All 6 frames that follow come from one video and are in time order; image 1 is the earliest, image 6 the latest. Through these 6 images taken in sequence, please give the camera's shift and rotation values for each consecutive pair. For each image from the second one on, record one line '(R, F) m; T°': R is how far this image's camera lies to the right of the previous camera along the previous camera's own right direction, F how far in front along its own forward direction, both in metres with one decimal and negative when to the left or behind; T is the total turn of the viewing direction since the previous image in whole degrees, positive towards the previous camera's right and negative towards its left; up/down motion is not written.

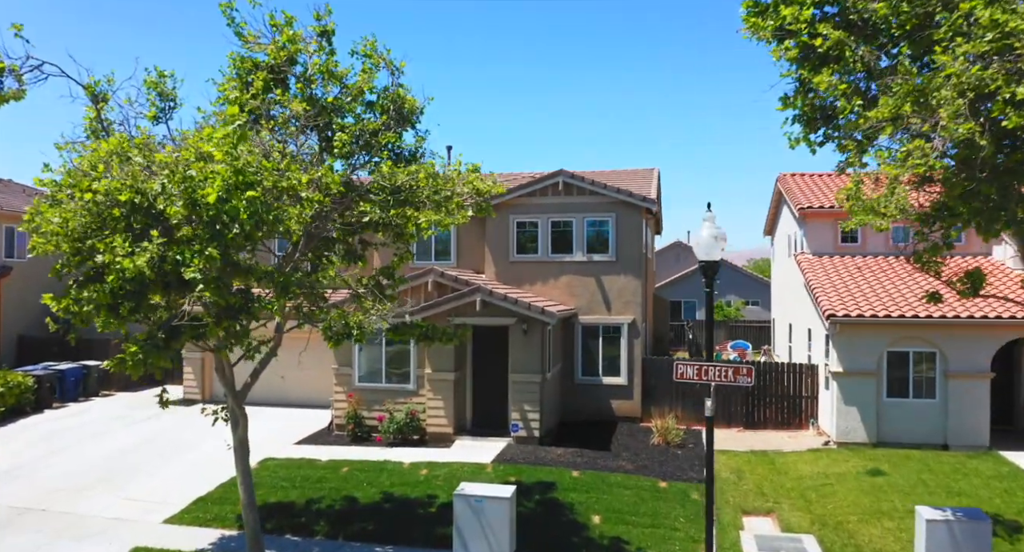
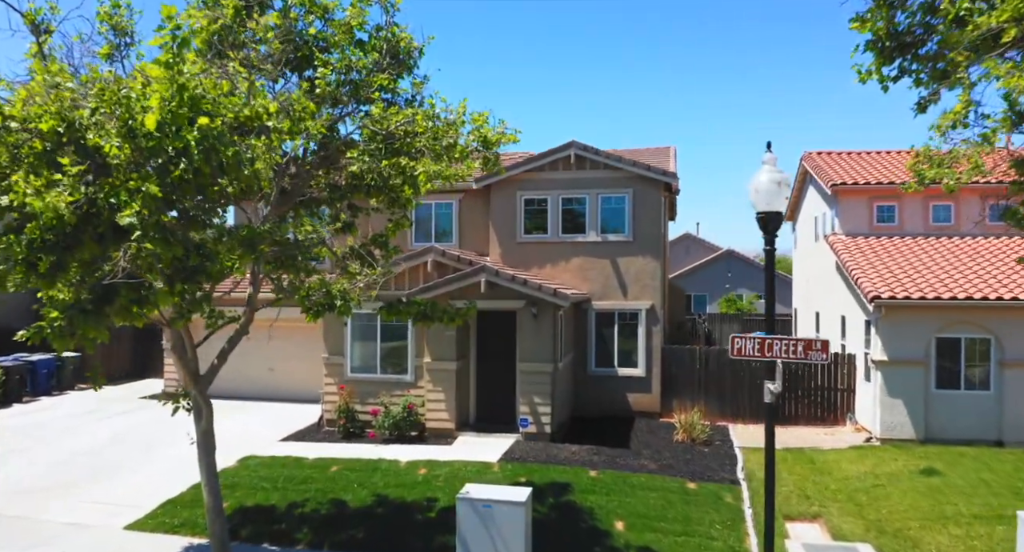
(-0.2, +1.5) m; 0°
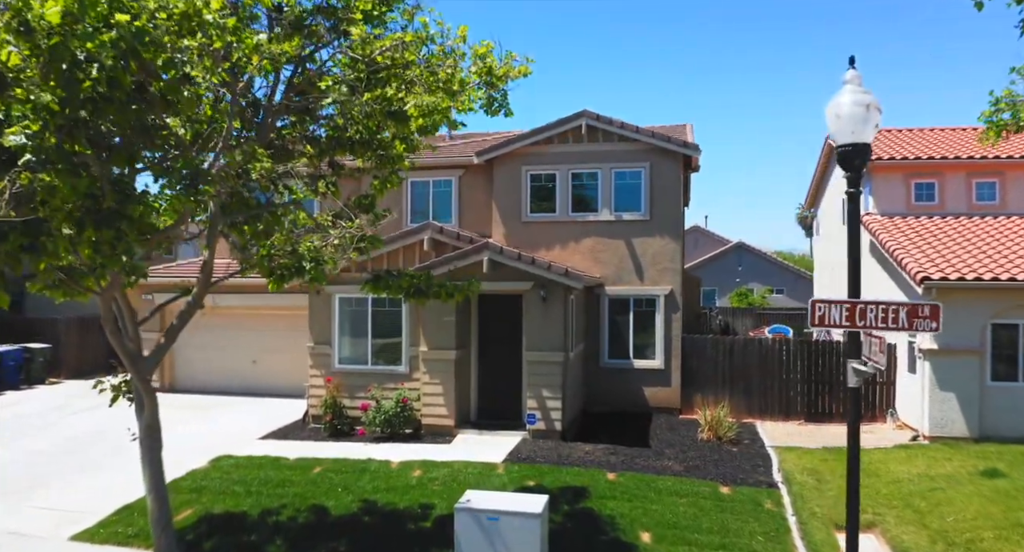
(-0.1, +1.5) m; 0°
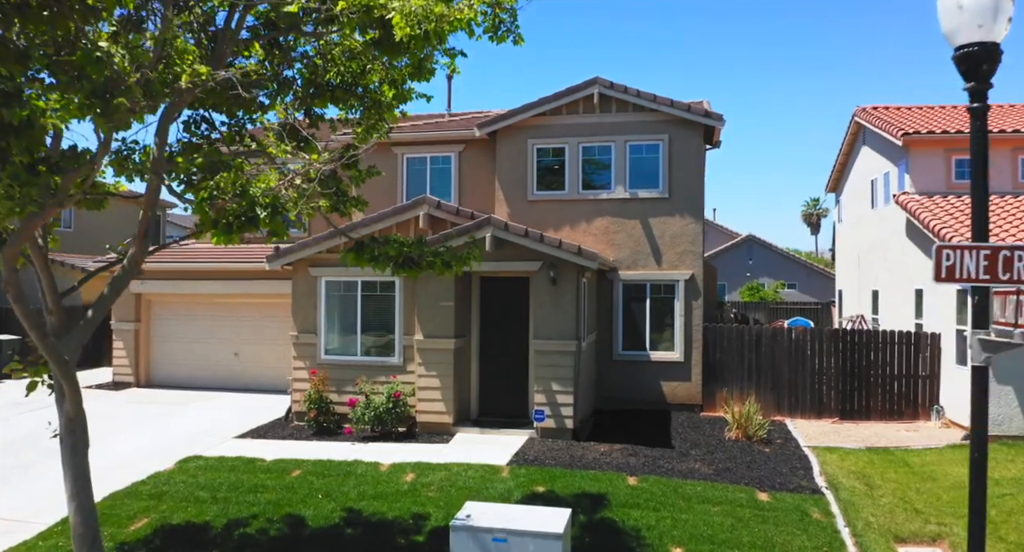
(-0.1, +1.3) m; 0°
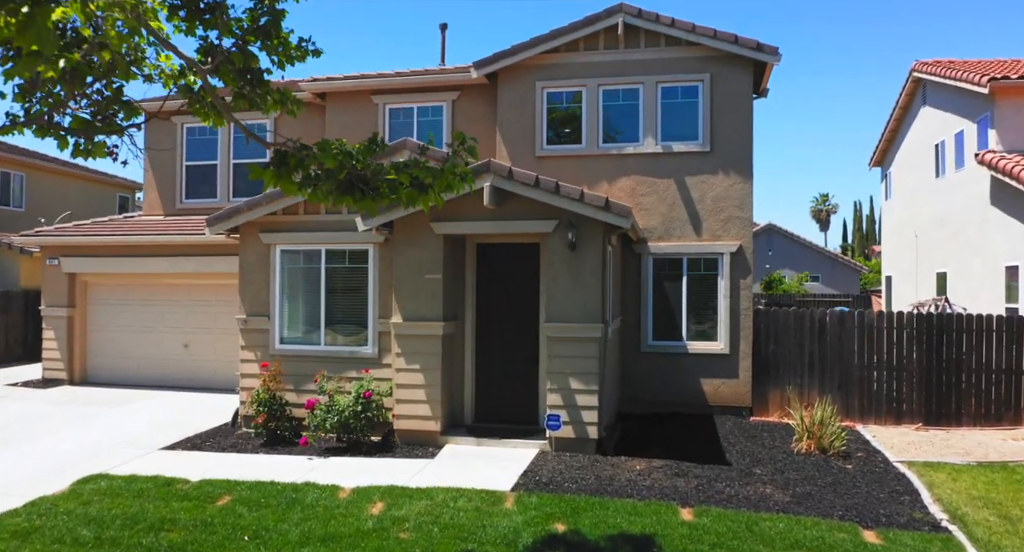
(-0.1, +2.5) m; 0°
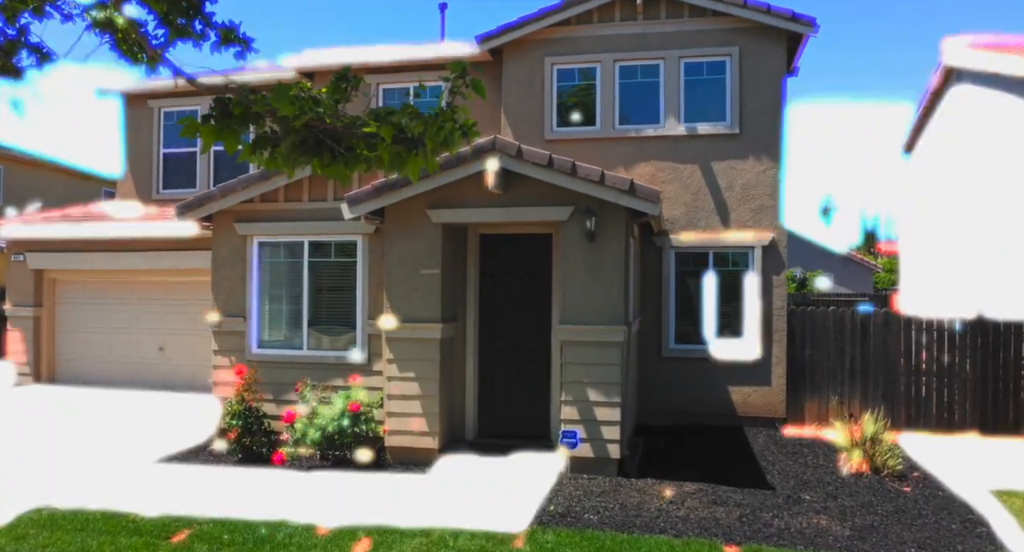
(-0.1, +1.1) m; 0°
